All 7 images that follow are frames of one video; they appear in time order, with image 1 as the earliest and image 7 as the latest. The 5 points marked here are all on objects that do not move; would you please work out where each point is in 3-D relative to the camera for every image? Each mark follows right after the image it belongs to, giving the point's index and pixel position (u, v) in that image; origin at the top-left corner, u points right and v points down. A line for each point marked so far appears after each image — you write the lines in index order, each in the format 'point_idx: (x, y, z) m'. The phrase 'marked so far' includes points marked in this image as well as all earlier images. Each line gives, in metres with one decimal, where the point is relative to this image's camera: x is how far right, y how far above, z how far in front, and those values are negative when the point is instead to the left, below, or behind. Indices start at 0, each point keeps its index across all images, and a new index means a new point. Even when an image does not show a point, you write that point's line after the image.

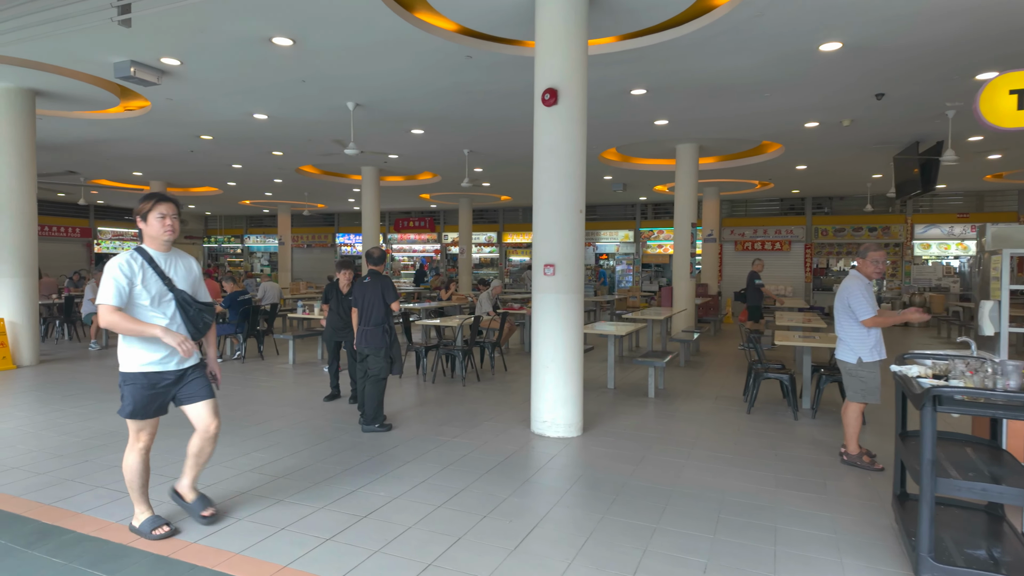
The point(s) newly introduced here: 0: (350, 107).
0: (-2.1, +2.3, +7.7) m
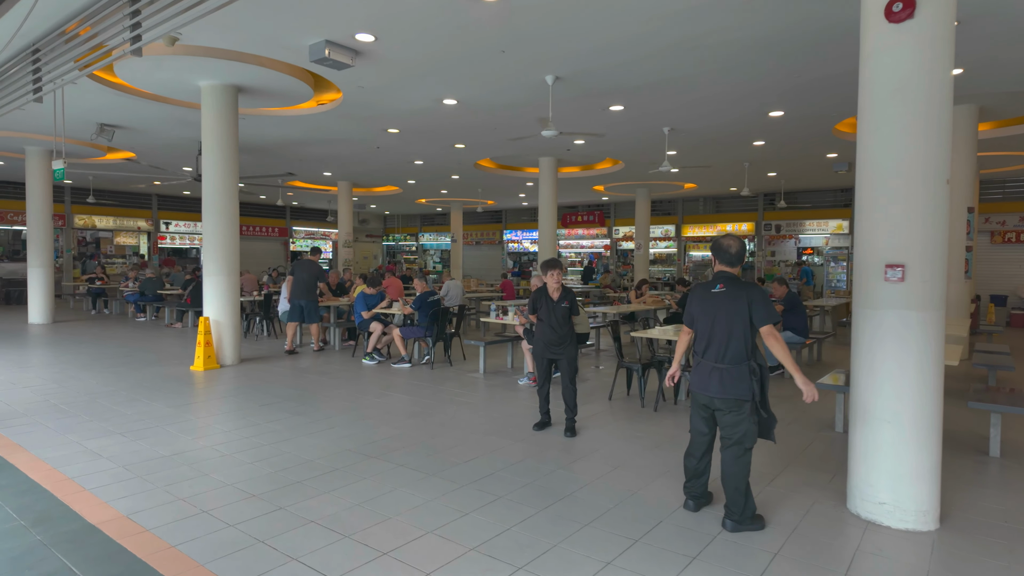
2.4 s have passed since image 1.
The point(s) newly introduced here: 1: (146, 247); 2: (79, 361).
0: (+0.4, +2.3, +6.6) m
1: (-11.2, +1.2, +18.4) m
2: (-5.7, -1.0, +7.9) m
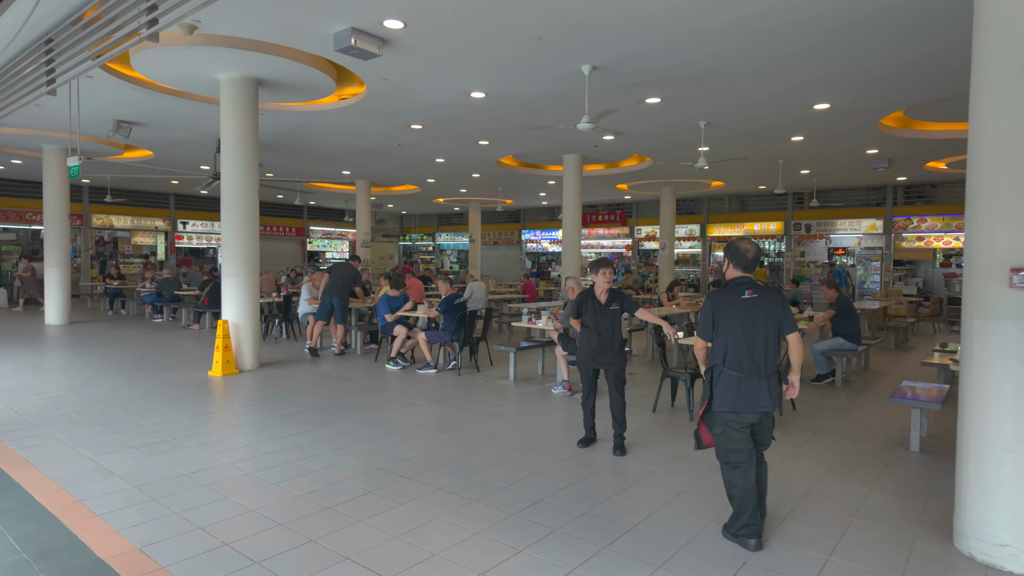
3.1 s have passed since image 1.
0: (+0.8, +2.3, +6.3) m
1: (-10.6, +1.2, +18.2) m
2: (-5.4, -1.0, +7.7) m
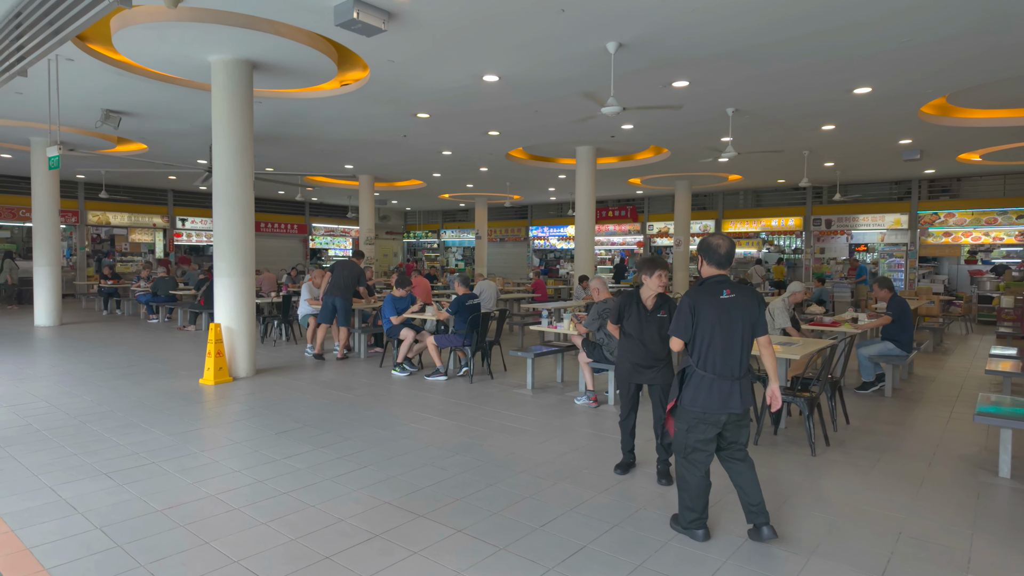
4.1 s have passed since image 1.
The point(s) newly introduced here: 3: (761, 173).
0: (+0.9, +2.3, +5.7) m
1: (-10.3, +1.3, +17.7) m
2: (-5.2, -1.0, +7.2) m
3: (+5.5, +2.5, +13.1) m
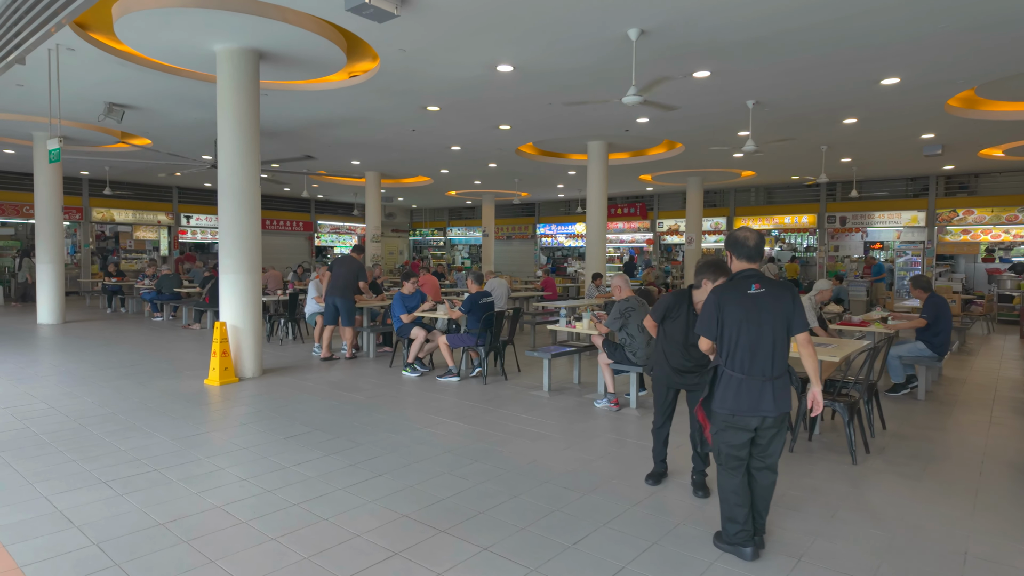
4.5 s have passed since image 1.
0: (+1.1, +2.3, +5.5) m
1: (-10.1, +1.3, +17.6) m
2: (-5.0, -1.0, +7.0) m
3: (+5.7, +2.6, +12.9) m
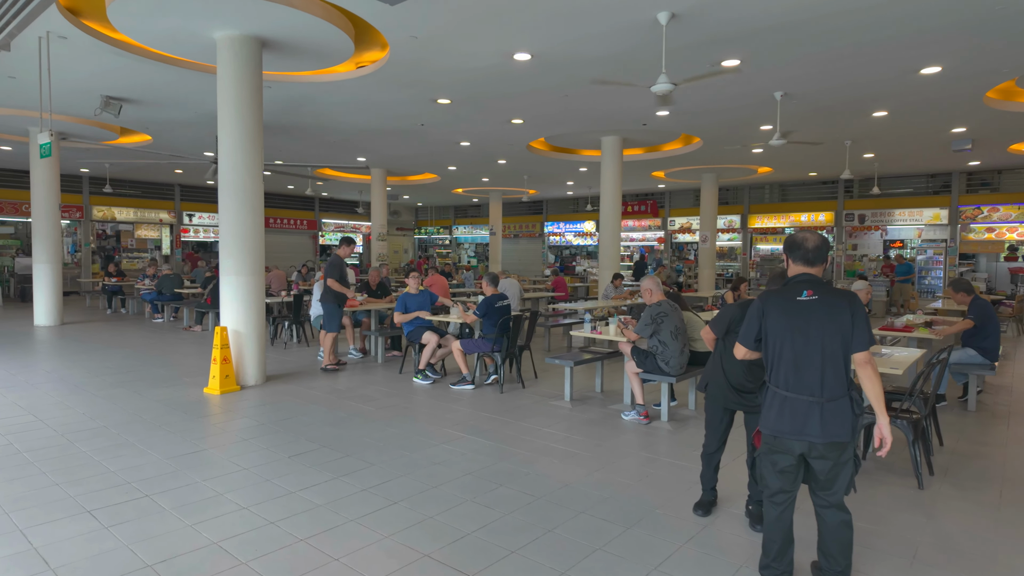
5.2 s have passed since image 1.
0: (+1.3, +2.3, +5.1) m
1: (-9.9, +1.3, +17.3) m
2: (-4.8, -1.0, +6.7) m
3: (+5.9, +2.6, +12.5) m
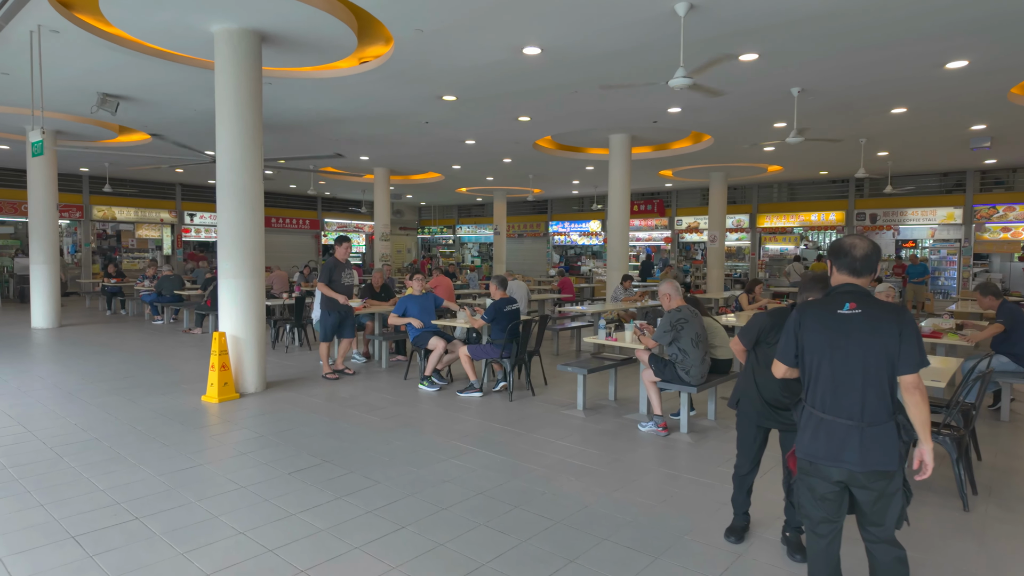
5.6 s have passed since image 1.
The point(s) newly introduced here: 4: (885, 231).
0: (+1.4, +2.2, +4.8) m
1: (-9.7, +1.3, +17.1) m
2: (-4.7, -1.0, +6.5) m
3: (+6.0, +2.5, +12.2) m
4: (+9.0, +1.4, +14.5) m
